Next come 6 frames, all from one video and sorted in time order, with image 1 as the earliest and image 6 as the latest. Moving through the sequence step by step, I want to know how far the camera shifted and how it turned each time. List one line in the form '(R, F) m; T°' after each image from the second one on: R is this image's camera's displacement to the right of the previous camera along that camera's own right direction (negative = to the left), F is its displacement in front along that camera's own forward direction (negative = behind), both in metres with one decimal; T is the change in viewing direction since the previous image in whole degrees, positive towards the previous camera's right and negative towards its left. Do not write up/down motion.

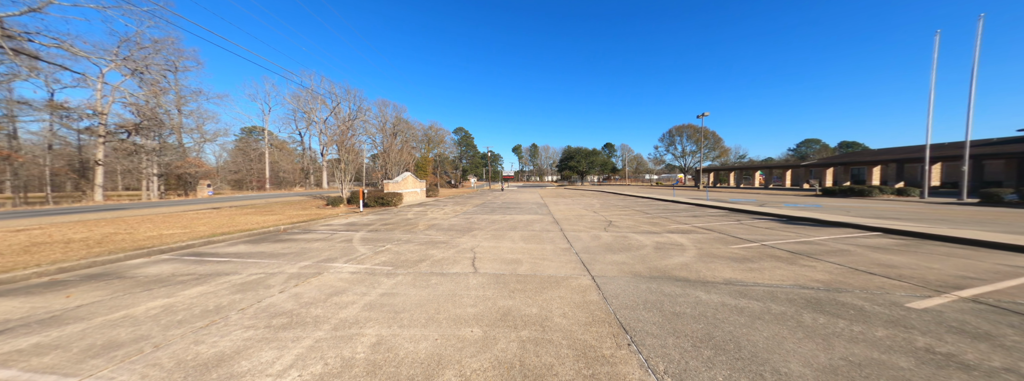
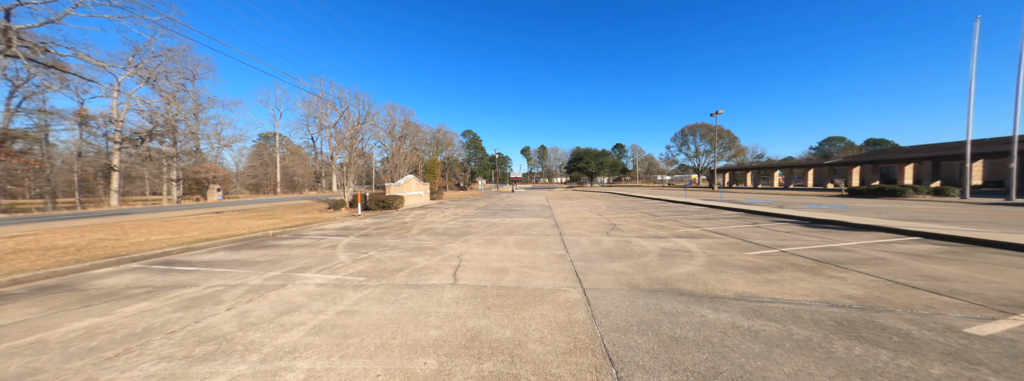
(+0.5, +0.4) m; -2°
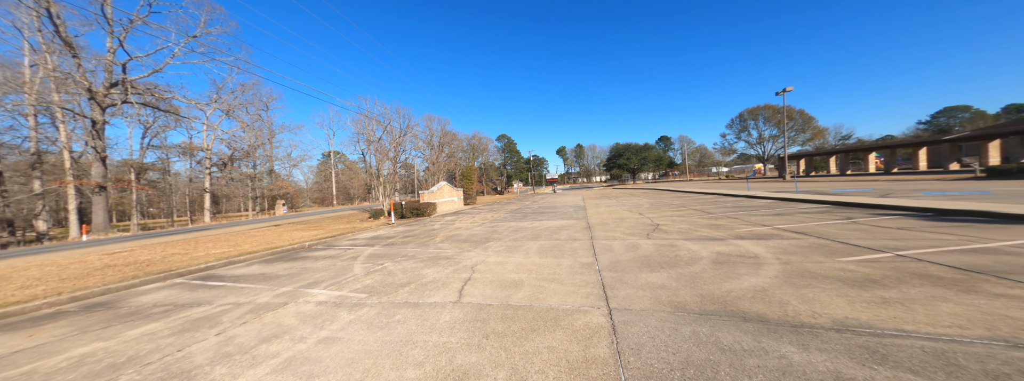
(+0.5, +0.6) m; -8°
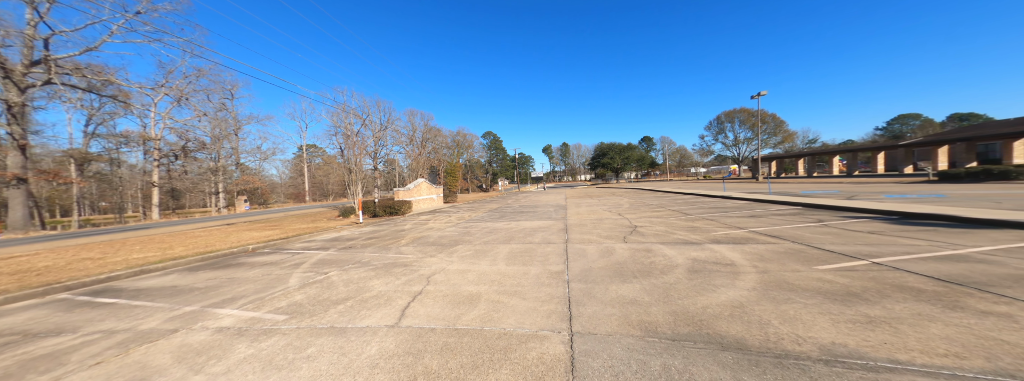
(+0.4, +0.5) m; +3°
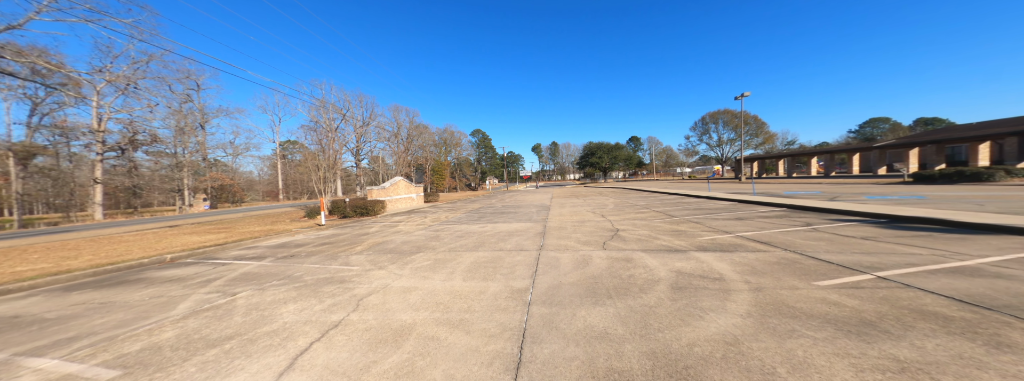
(+0.6, +0.8) m; +2°
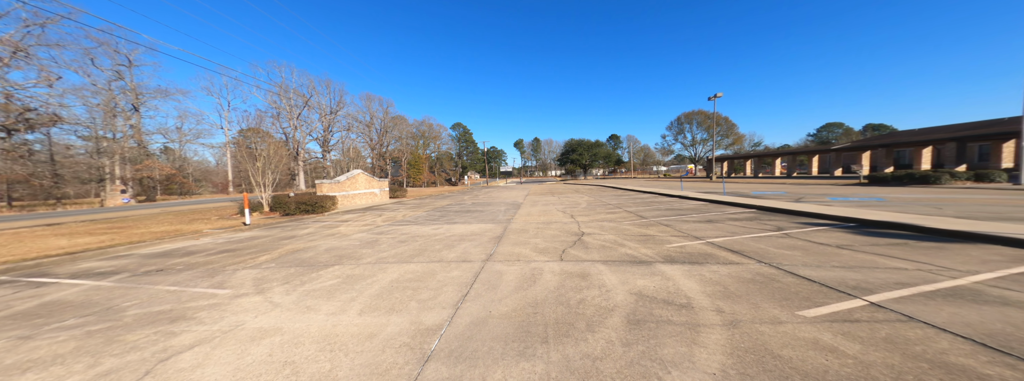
(+0.9, +1.1) m; +4°
